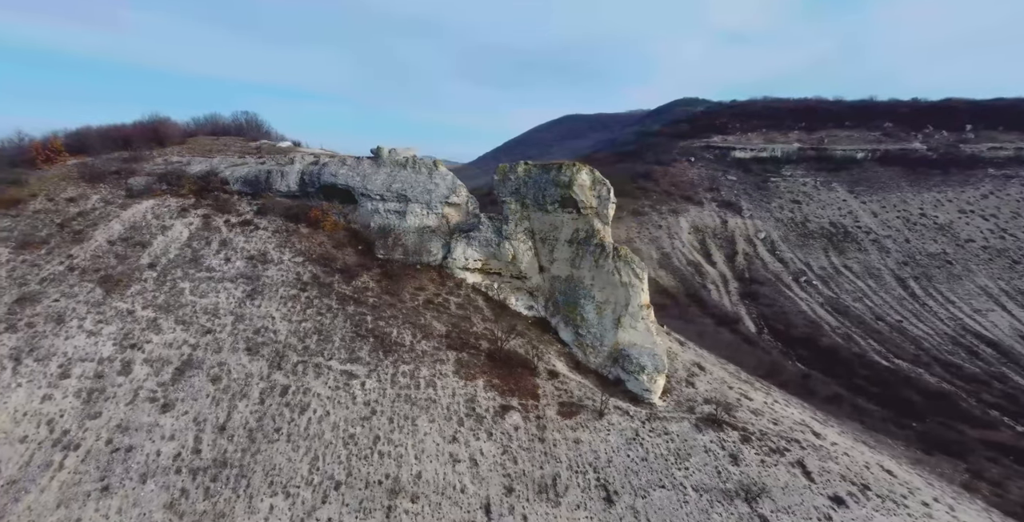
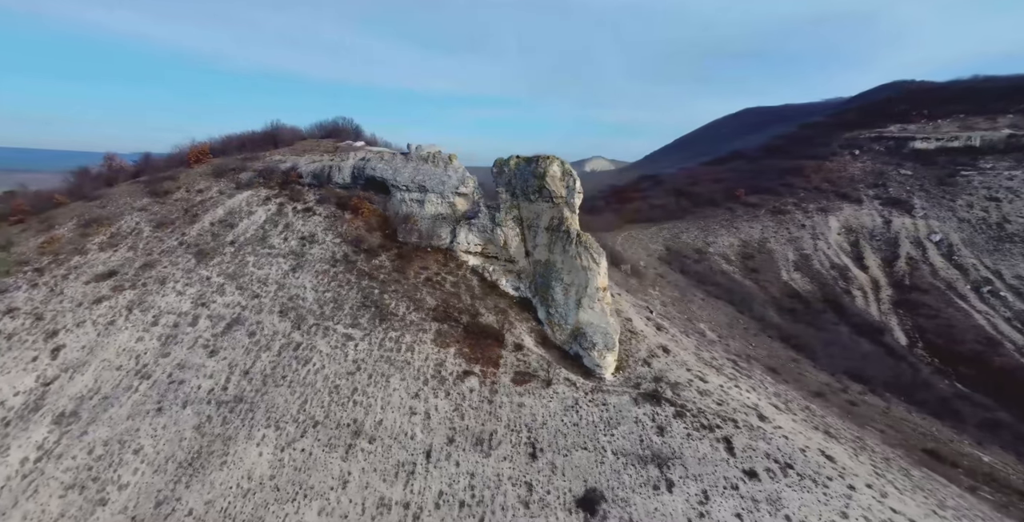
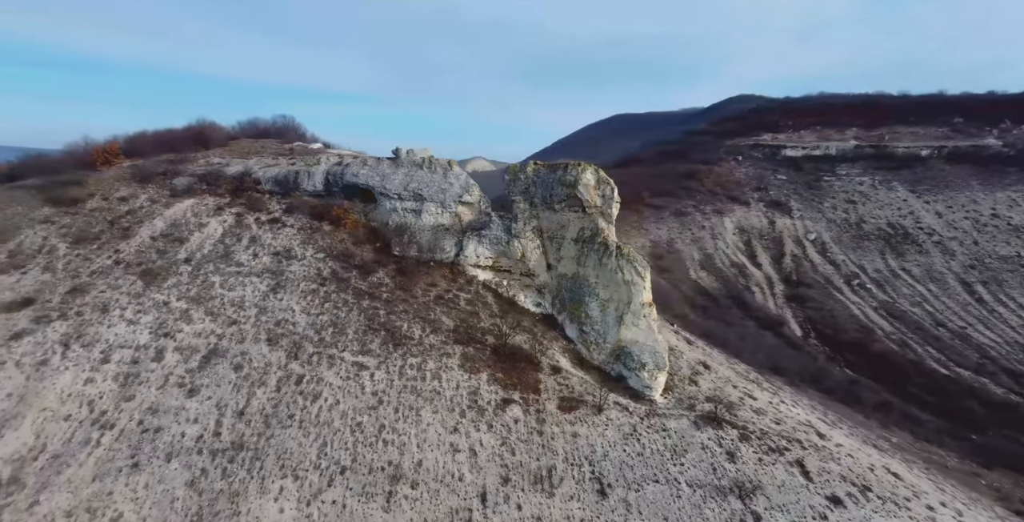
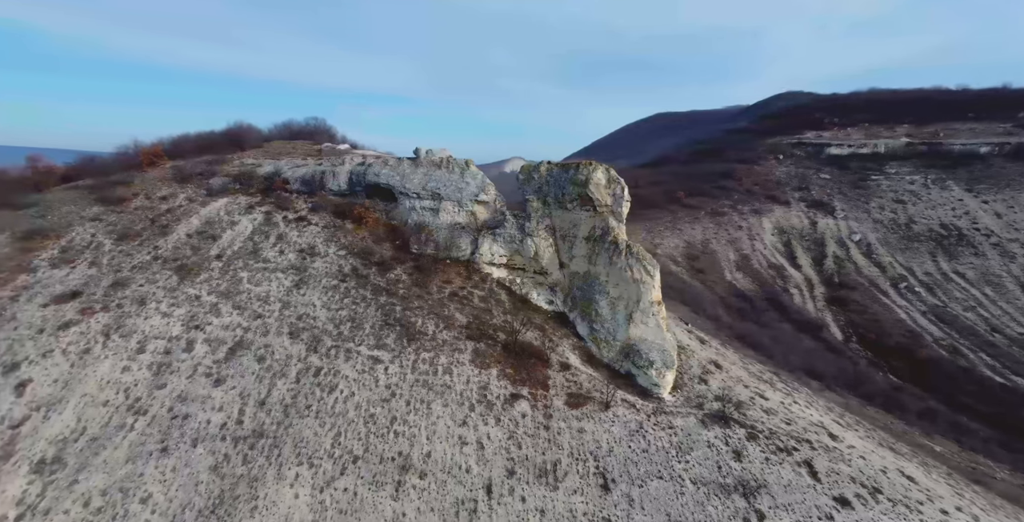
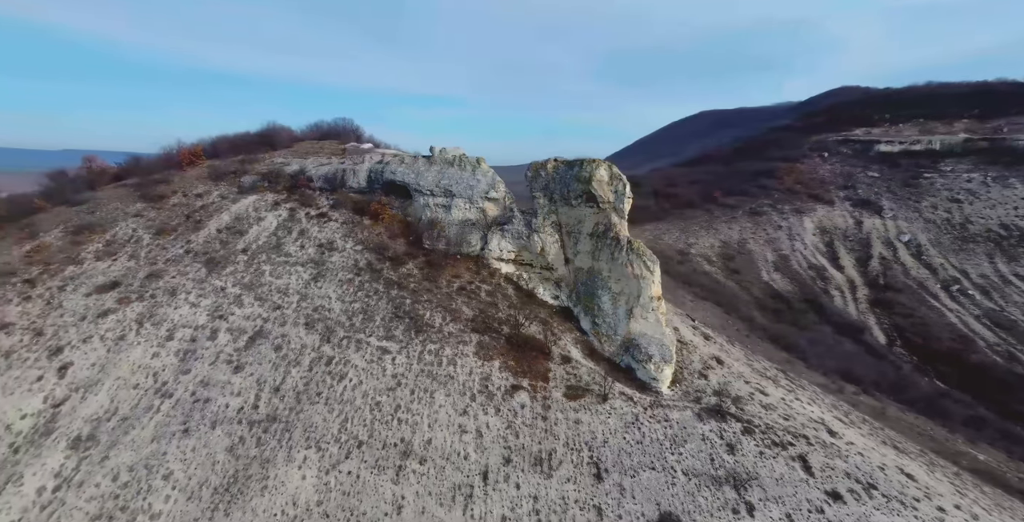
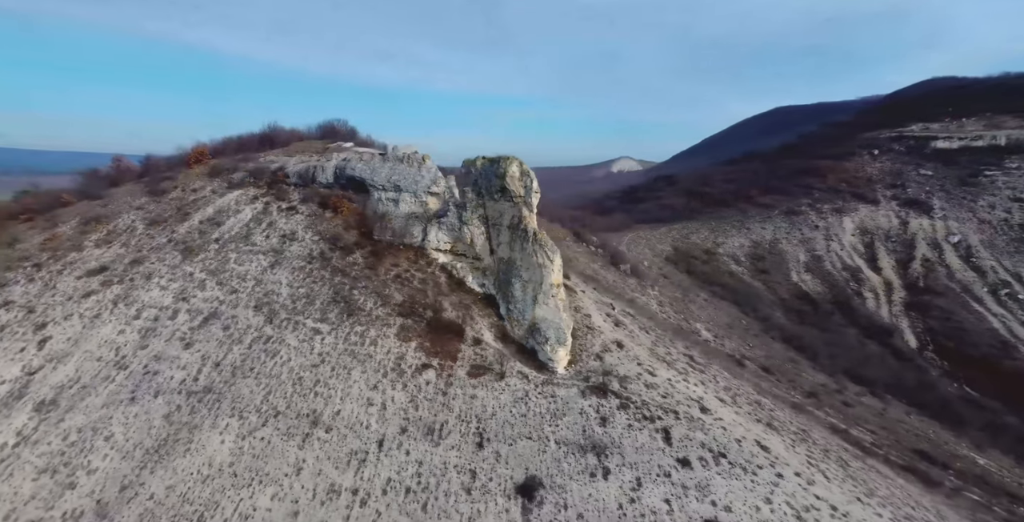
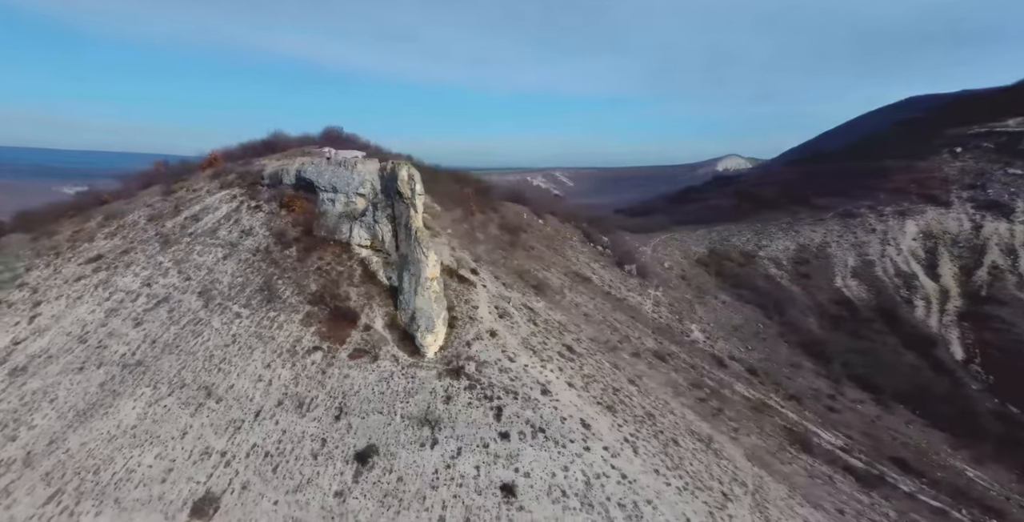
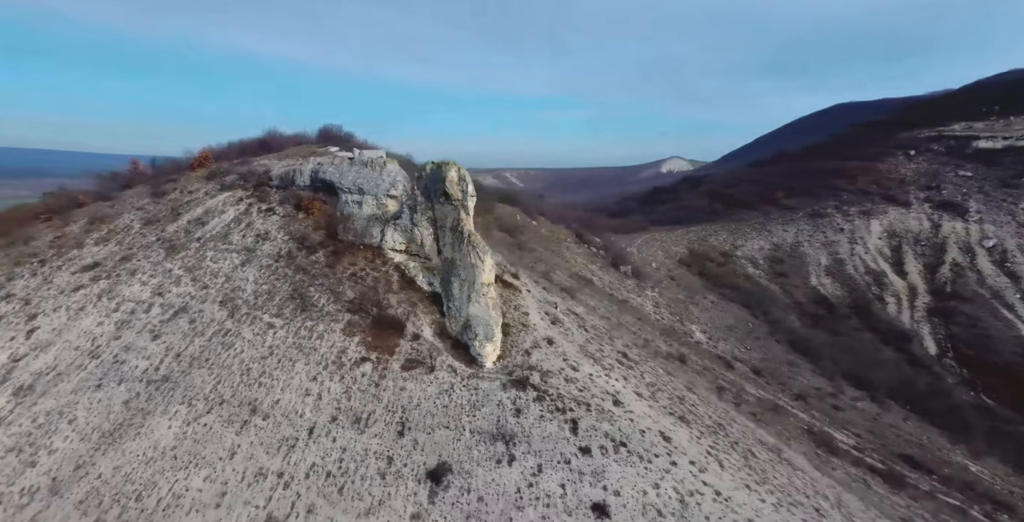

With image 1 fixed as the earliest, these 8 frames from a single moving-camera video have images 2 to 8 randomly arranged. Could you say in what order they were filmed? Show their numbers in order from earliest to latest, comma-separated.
3, 4, 5, 2, 6, 8, 7
